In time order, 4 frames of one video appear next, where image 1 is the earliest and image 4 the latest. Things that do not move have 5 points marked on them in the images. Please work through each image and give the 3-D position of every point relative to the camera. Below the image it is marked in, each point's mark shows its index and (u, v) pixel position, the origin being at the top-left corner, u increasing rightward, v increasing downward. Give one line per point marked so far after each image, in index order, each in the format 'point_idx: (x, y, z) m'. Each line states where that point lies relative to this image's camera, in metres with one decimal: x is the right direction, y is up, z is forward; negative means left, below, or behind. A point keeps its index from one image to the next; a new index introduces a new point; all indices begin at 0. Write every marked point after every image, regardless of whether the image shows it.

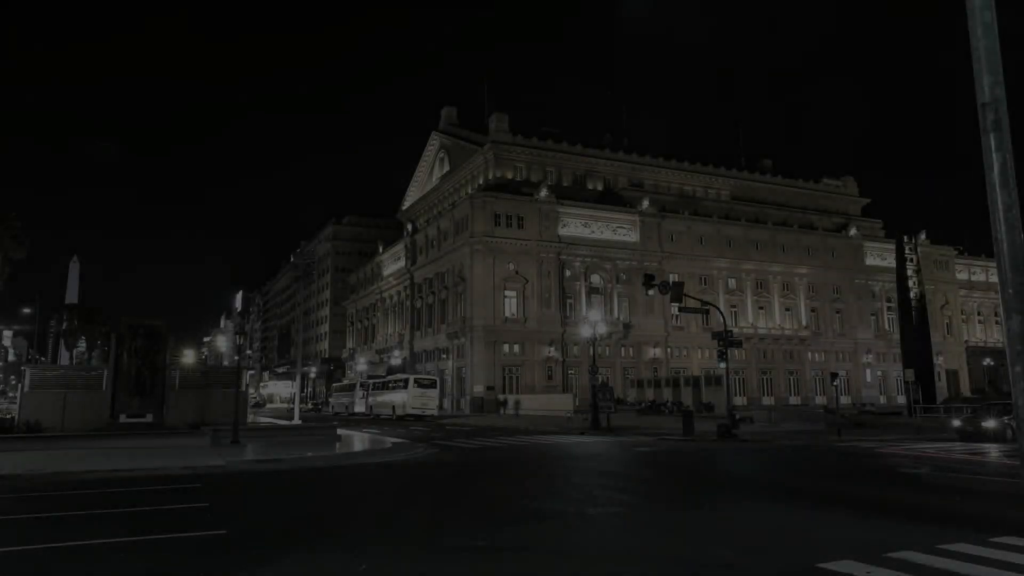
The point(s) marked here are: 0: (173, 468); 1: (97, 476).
0: (-8.0, -4.3, +16.7) m
1: (-9.1, -4.2, +15.8) m
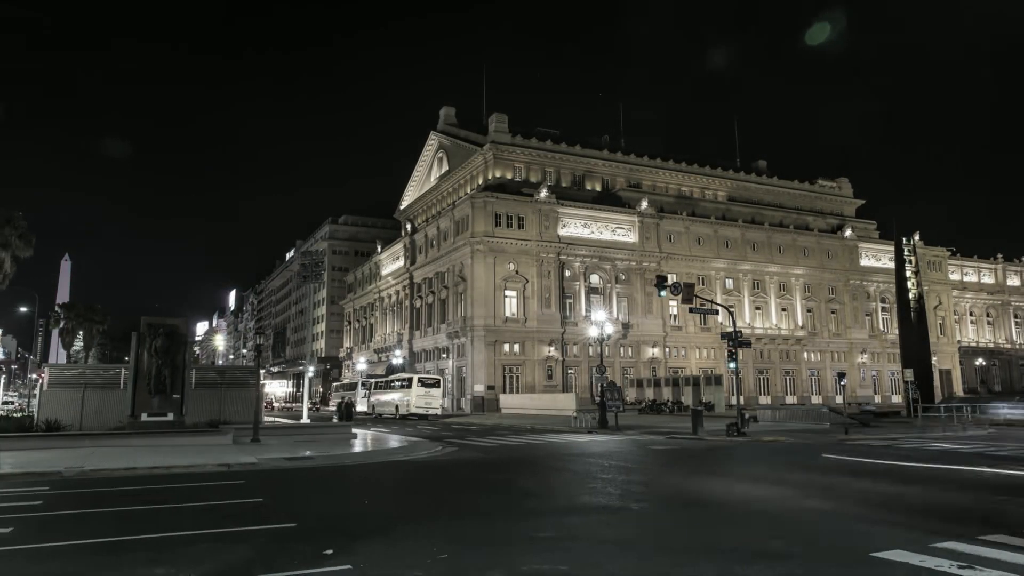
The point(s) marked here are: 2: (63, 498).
0: (-7.3, -4.3, +17.0) m
1: (-8.5, -4.2, +16.1) m
2: (-7.6, -3.6, +11.9) m
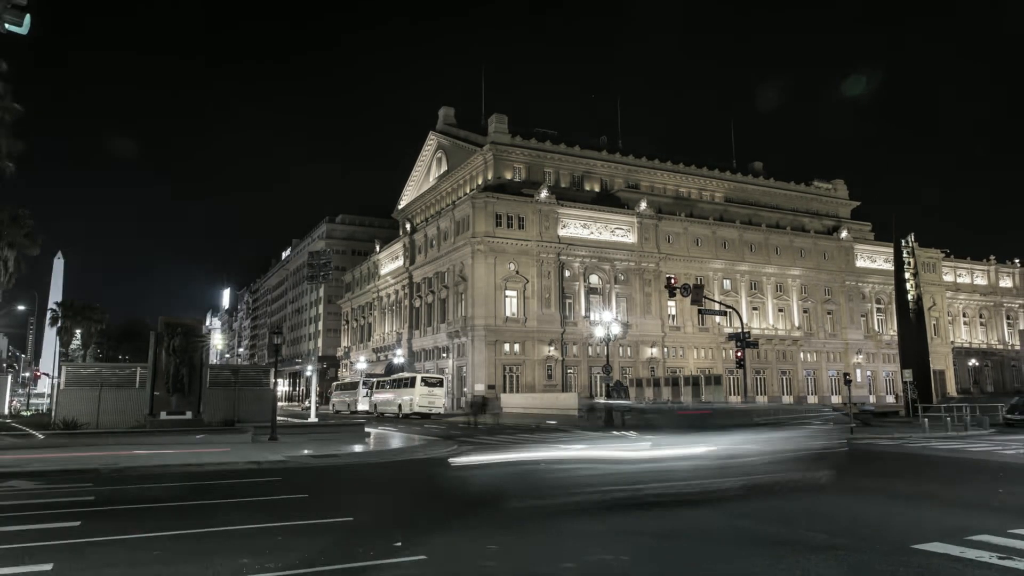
0: (-6.8, -4.3, +17.2) m
1: (-7.9, -4.2, +16.4) m
2: (-7.0, -3.6, +12.1) m
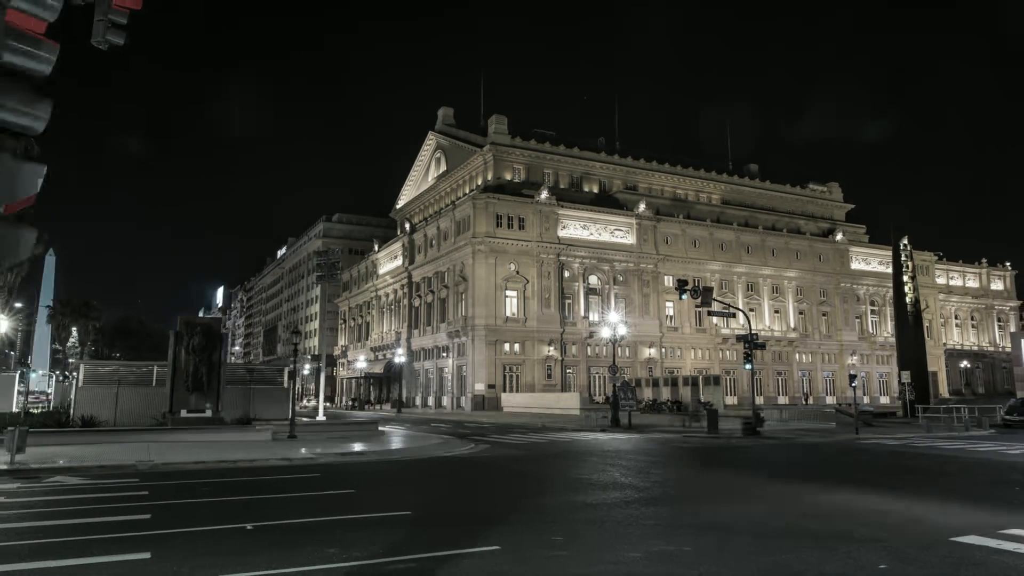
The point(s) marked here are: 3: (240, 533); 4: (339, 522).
0: (-6.1, -4.4, +17.6) m
1: (-7.3, -4.2, +16.7) m
2: (-6.3, -3.6, +12.5) m
3: (-3.3, -3.0, +8.5) m
4: (-2.3, -3.1, +9.2) m
